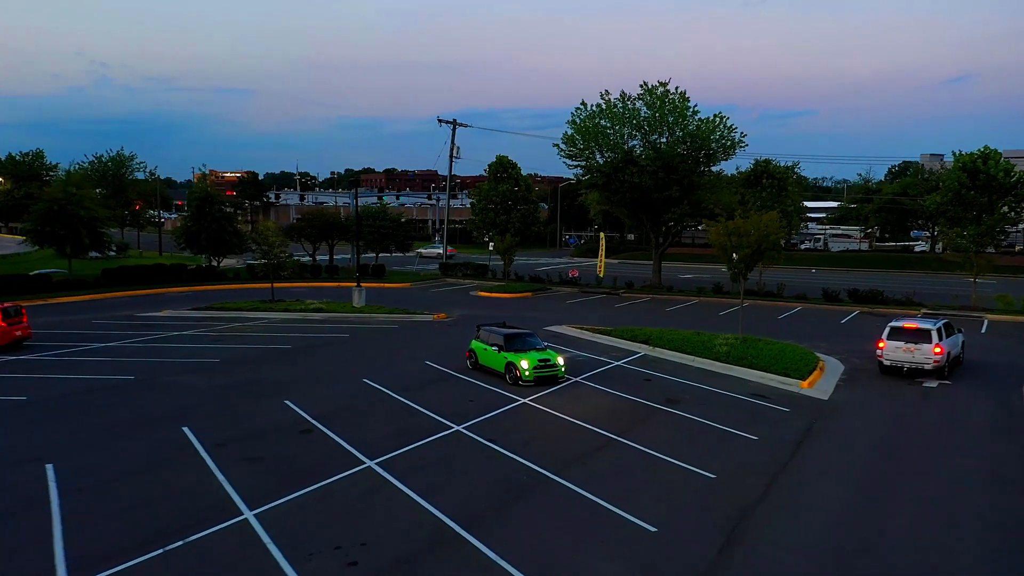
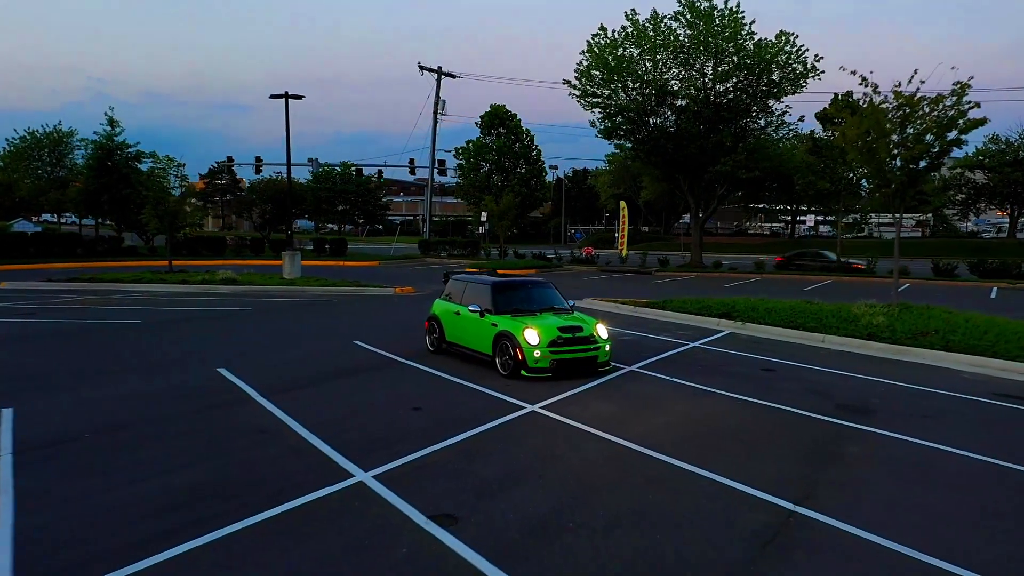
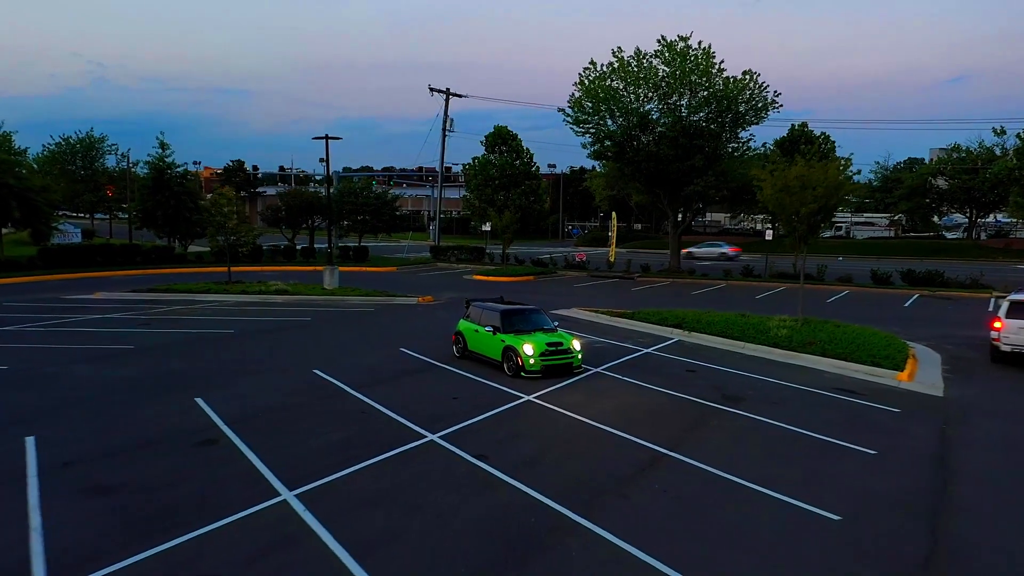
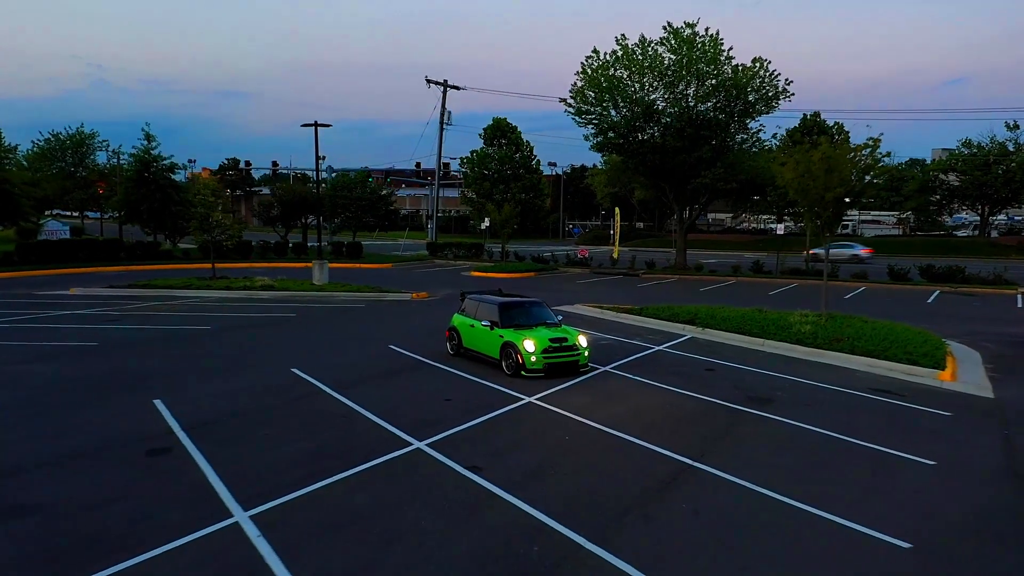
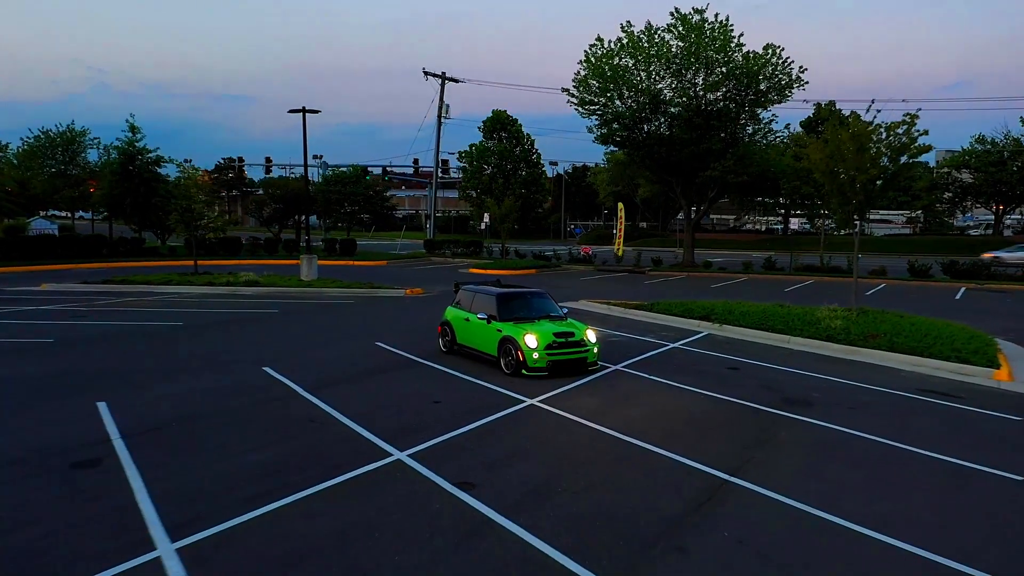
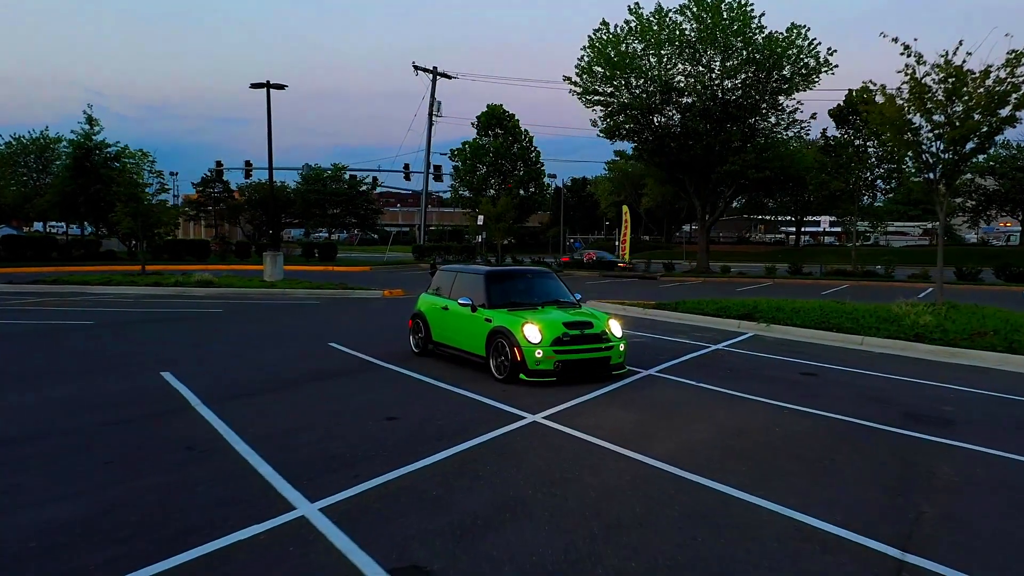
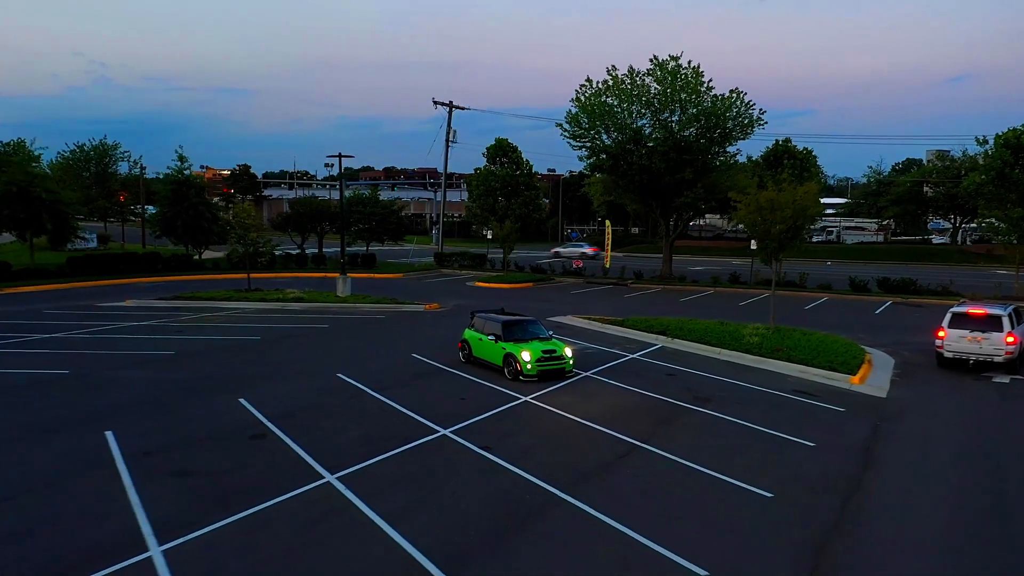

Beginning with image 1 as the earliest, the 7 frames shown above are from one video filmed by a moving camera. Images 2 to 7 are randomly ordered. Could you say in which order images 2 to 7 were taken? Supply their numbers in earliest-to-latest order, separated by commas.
7, 3, 4, 5, 2, 6
